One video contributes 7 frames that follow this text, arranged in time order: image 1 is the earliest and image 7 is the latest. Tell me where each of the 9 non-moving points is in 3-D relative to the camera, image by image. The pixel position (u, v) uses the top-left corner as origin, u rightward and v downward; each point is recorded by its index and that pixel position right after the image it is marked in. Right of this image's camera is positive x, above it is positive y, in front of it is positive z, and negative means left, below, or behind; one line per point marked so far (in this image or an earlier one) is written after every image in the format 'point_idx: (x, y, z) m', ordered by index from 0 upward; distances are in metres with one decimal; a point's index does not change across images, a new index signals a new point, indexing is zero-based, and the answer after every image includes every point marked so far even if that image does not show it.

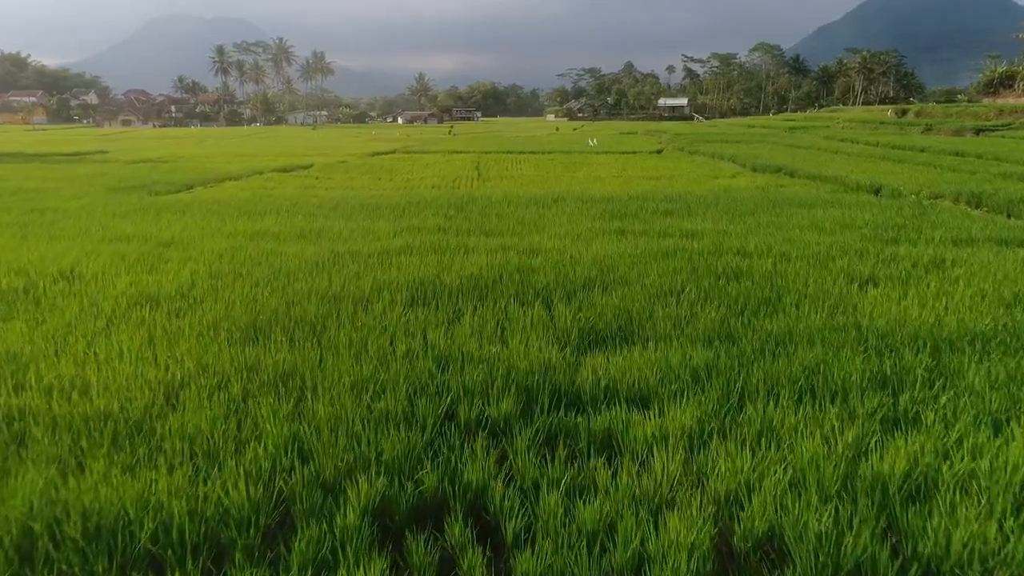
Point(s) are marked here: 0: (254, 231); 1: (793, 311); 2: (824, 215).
0: (-2.1, +0.5, +5.7) m
1: (+1.3, -0.1, +3.1) m
2: (+3.2, +0.8, +7.0) m
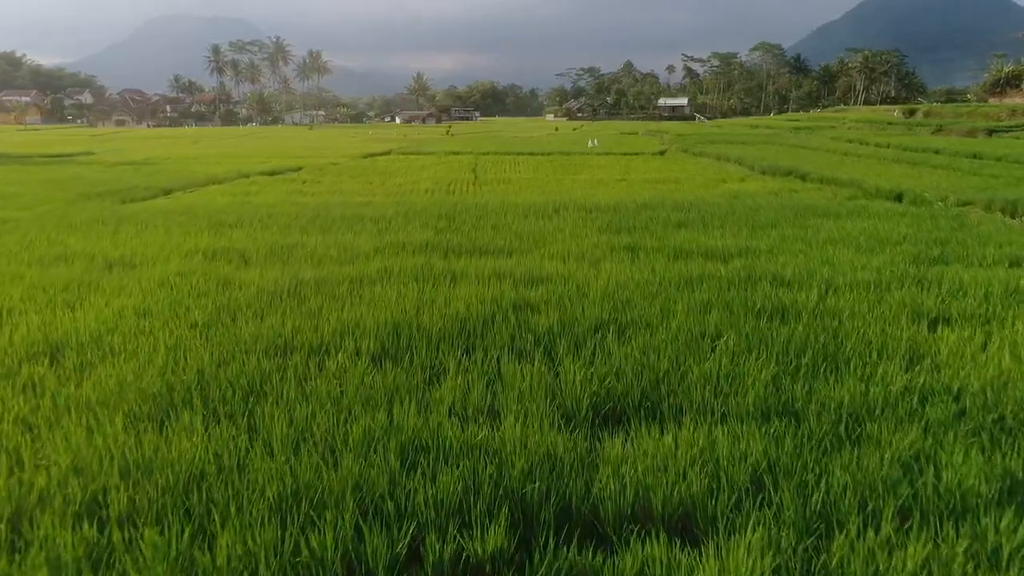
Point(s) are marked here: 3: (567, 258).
0: (-2.2, +0.3, +5.1) m
1: (+1.3, -0.3, +2.5) m
2: (+3.1, +0.6, +6.3) m
3: (+0.4, +0.2, +4.5) m
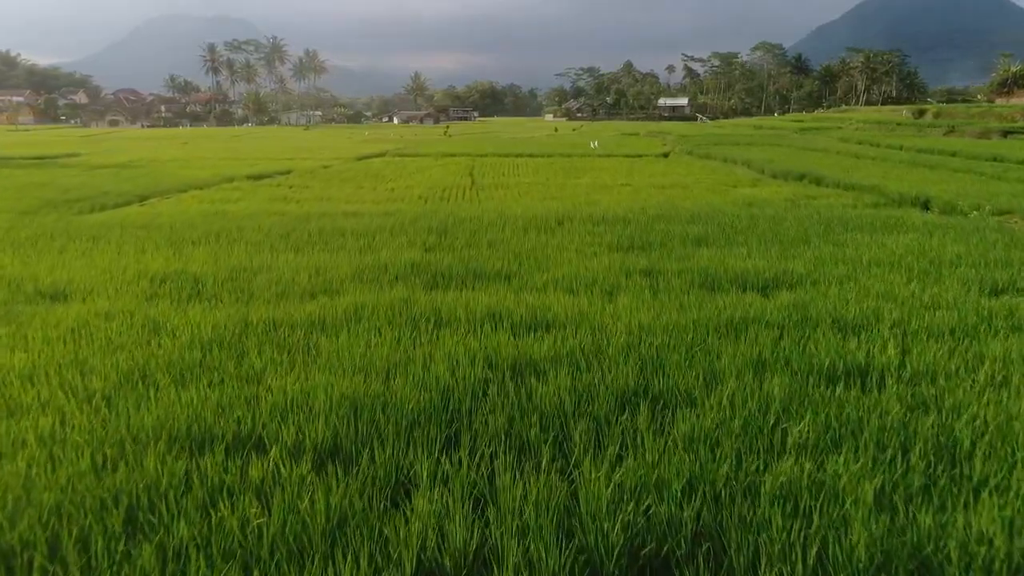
0: (-2.2, +0.1, +4.4) m
1: (+1.3, -0.5, +1.8) m
2: (+3.1, +0.4, +5.6) m
3: (+0.4, 0.0, +3.8) m
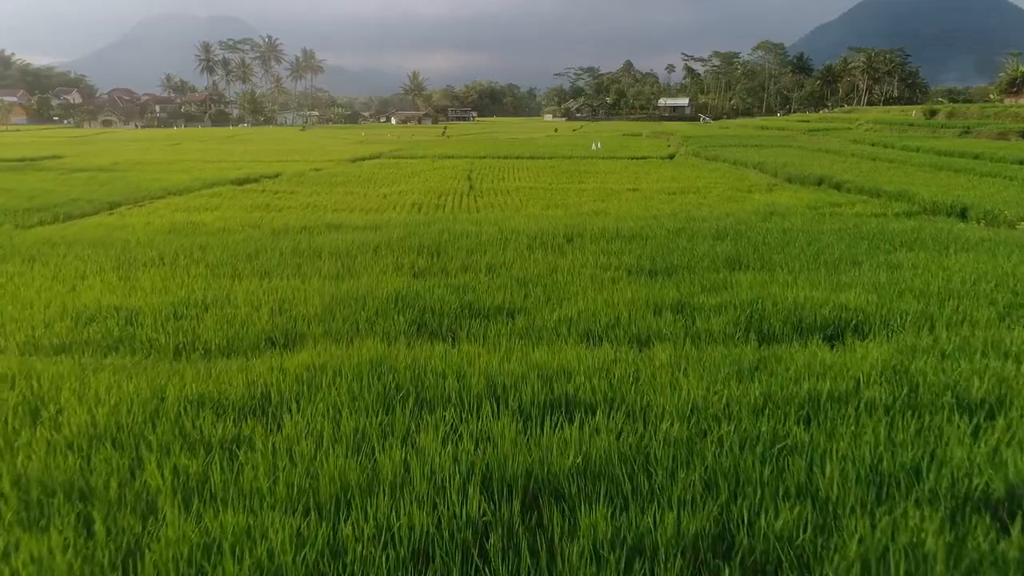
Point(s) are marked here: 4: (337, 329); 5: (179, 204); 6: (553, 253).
0: (-2.2, -0.1, +3.6) m
1: (+1.3, -0.7, +1.0) m
2: (+3.1, +0.2, +4.9) m
3: (+0.4, -0.2, +3.1) m
4: (-0.9, -0.2, +3.3) m
5: (-4.7, +1.2, +9.6) m
6: (+0.3, +0.3, +5.0) m
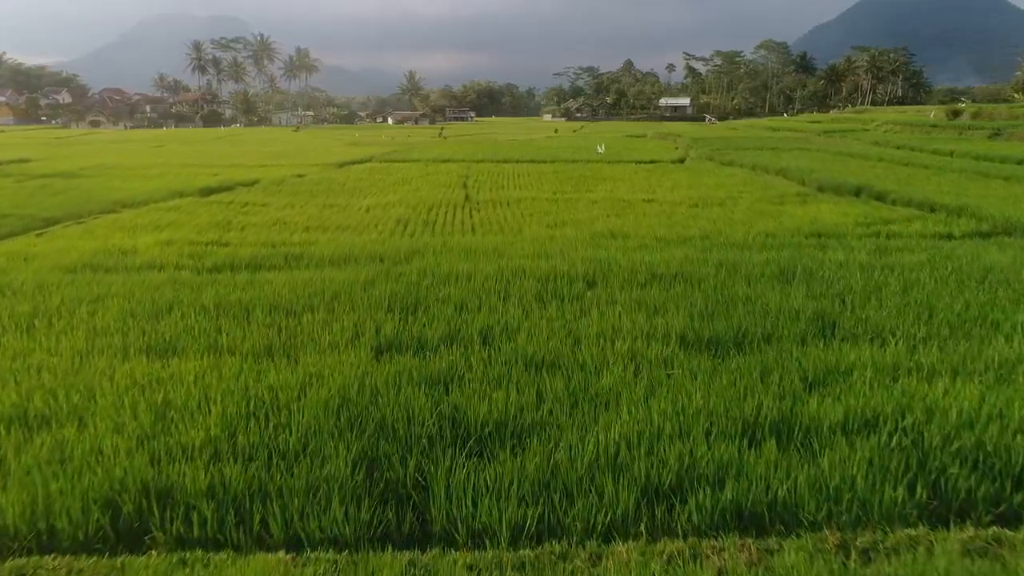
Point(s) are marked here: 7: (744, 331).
0: (-2.1, -0.5, +2.3) m
1: (+1.3, -1.1, -0.3) m
2: (+3.2, -0.2, +3.5) m
3: (+0.4, -0.6, +1.7) m
4: (-0.8, -0.6, +2.0) m
5: (-4.7, +0.8, +8.2) m
6: (+0.3, -0.1, +3.7) m
7: (+1.1, -0.2, +3.3) m
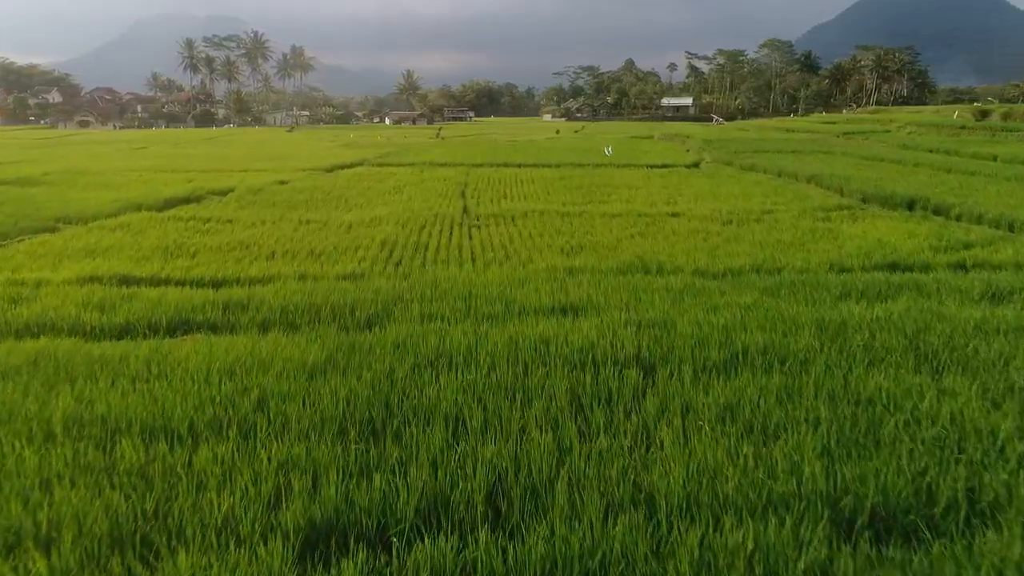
0: (-2.0, -0.9, +0.9) m
1: (+1.4, -1.4, -1.7) m
2: (+3.2, -0.6, +2.2) m
3: (+0.5, -1.0, +0.4) m
4: (-0.7, -0.9, +0.6) m
5: (-4.6, +0.4, +6.9) m
6: (+0.4, -0.5, +2.3) m
7: (+1.2, -0.6, +2.0) m
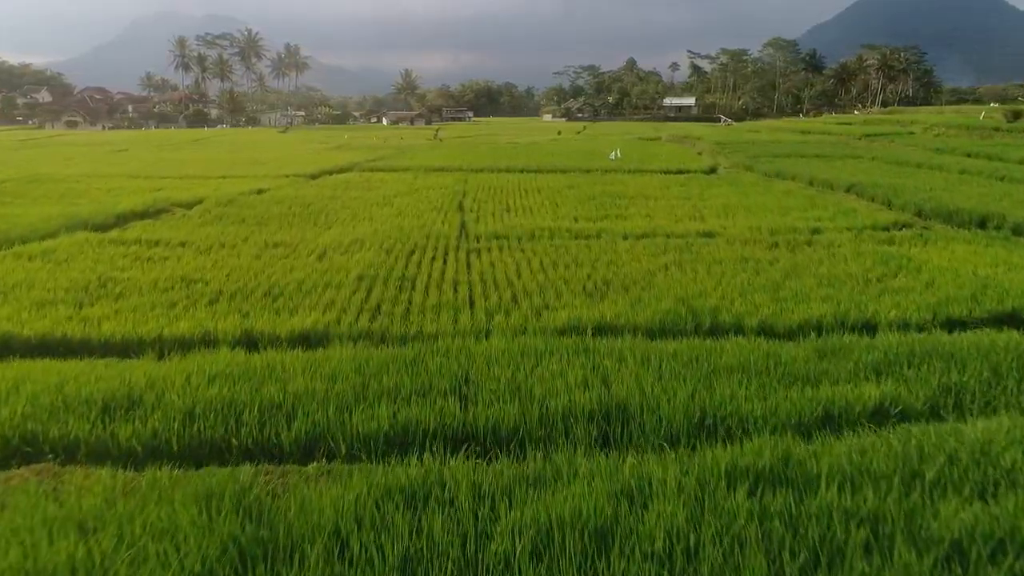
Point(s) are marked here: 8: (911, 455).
0: (-2.0, -1.2, -0.5) m
1: (+1.5, -1.8, -3.1) m
2: (+3.3, -1.0, +0.8) m
3: (+0.6, -1.4, -1.0) m
4: (-0.7, -1.3, -0.8) m
5: (-4.5, +0.1, +5.5) m
6: (+0.5, -0.9, +0.9) m
7: (+1.3, -1.0, +0.6) m
8: (+1.3, -0.5, +2.5) m
